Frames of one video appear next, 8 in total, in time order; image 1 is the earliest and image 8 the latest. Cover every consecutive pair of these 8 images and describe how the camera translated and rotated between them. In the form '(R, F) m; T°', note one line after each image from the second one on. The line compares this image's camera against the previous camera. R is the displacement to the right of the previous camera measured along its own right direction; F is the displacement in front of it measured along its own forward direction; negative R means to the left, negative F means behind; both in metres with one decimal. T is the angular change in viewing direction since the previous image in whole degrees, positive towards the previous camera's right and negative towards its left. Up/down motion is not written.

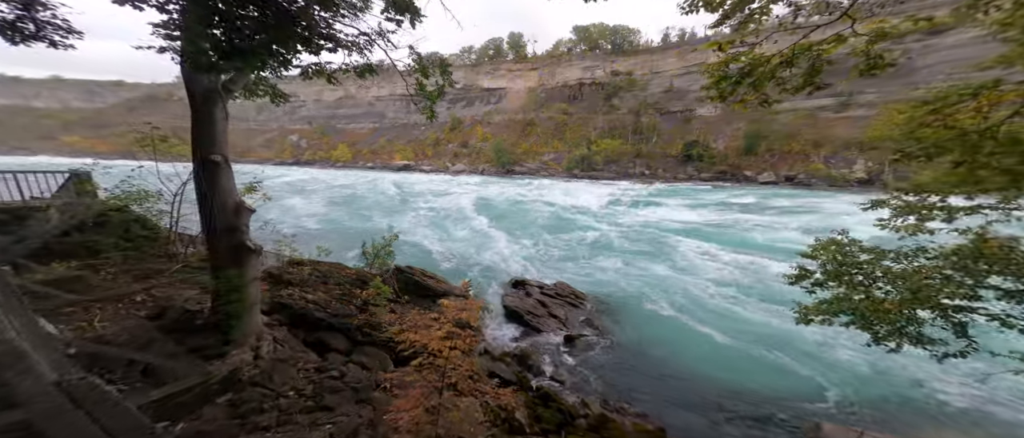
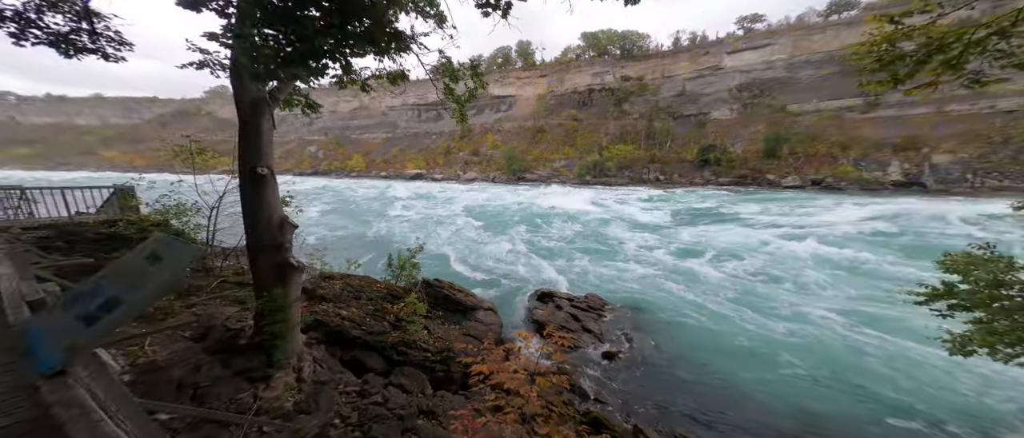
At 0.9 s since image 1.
(-0.3, +0.2) m; -2°
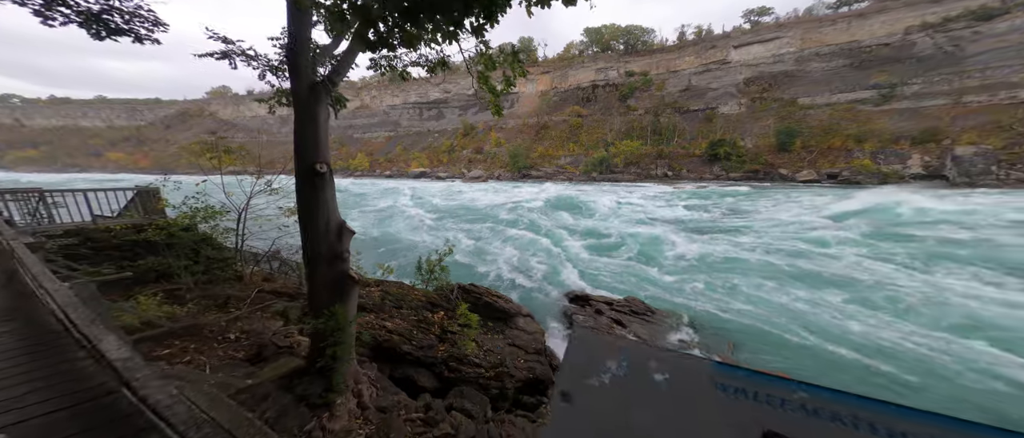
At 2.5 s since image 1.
(-0.7, +0.4) m; -1°
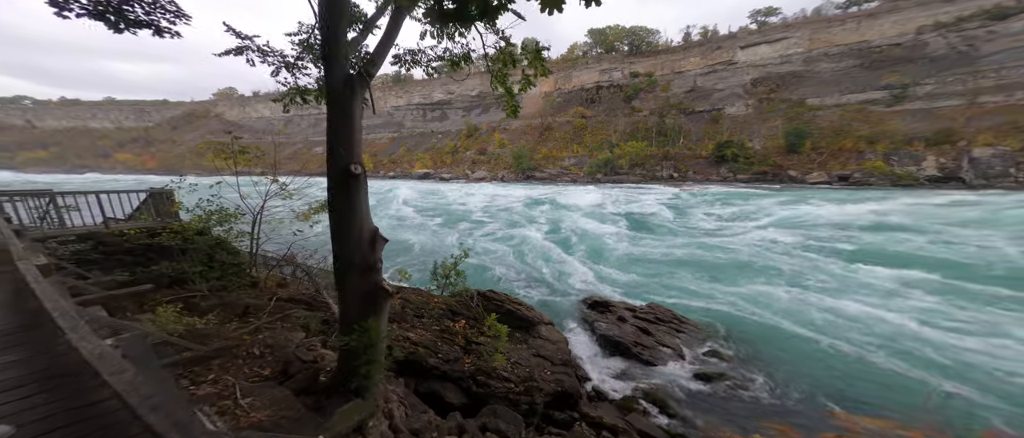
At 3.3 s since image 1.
(-0.3, +0.2) m; -1°
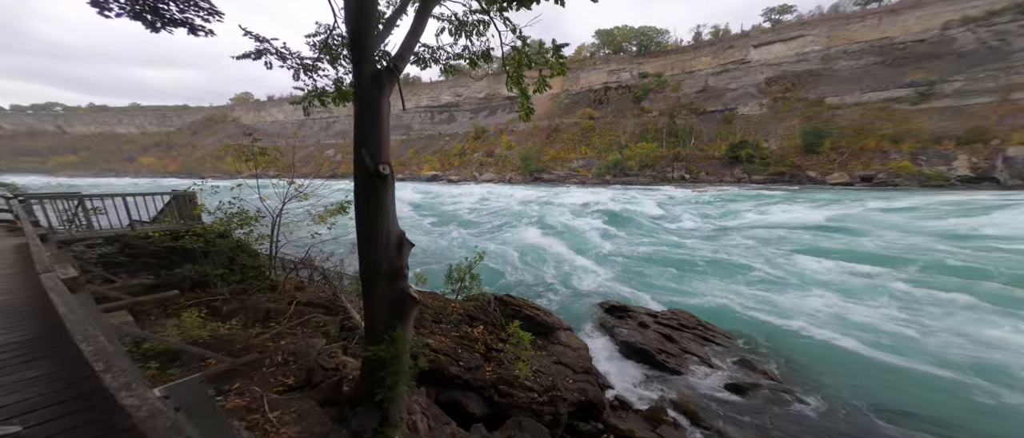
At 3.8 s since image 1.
(-0.1, +0.1) m; -2°
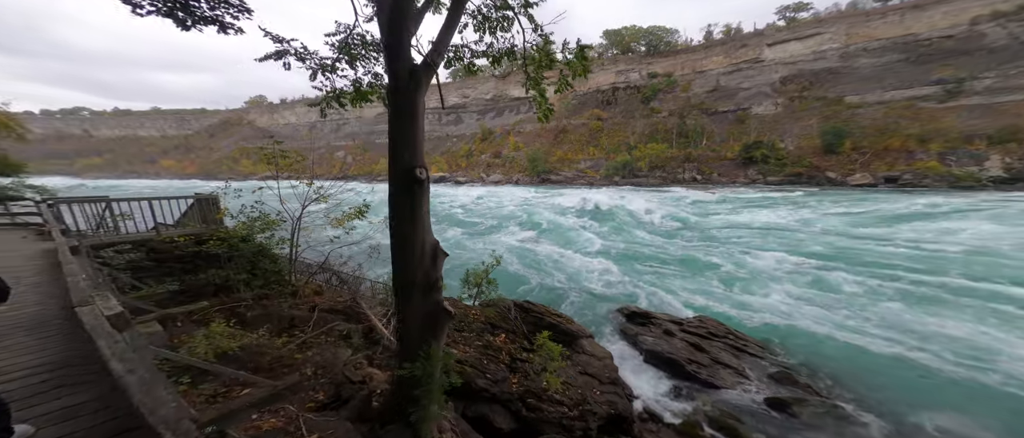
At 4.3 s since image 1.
(-0.2, +0.2) m; -2°
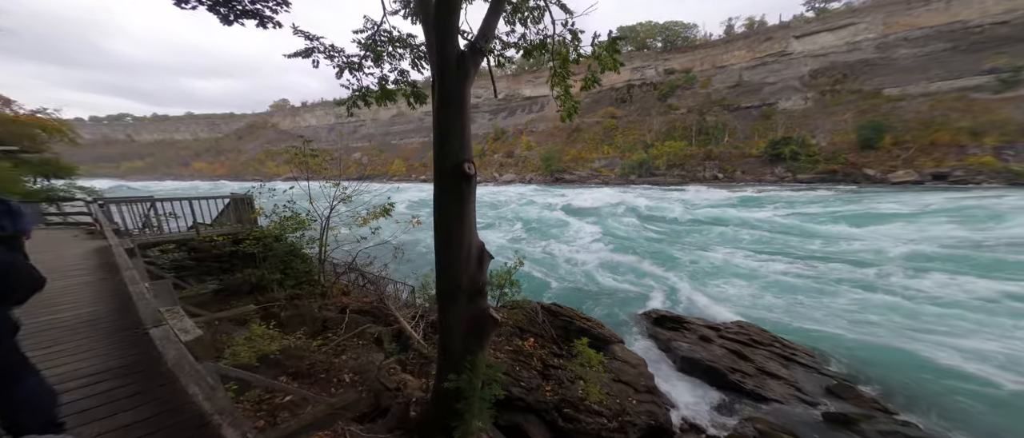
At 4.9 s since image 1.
(-0.2, +0.2) m; -3°
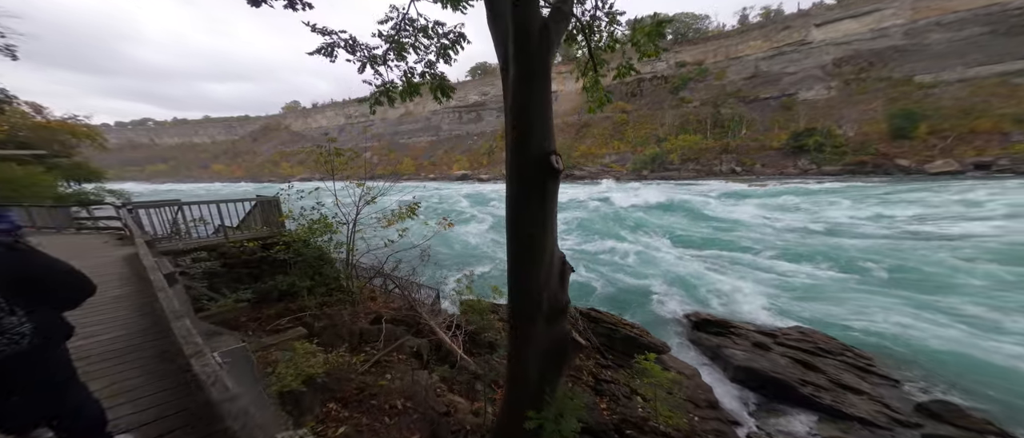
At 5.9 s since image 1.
(-0.4, +0.4) m; -2°
